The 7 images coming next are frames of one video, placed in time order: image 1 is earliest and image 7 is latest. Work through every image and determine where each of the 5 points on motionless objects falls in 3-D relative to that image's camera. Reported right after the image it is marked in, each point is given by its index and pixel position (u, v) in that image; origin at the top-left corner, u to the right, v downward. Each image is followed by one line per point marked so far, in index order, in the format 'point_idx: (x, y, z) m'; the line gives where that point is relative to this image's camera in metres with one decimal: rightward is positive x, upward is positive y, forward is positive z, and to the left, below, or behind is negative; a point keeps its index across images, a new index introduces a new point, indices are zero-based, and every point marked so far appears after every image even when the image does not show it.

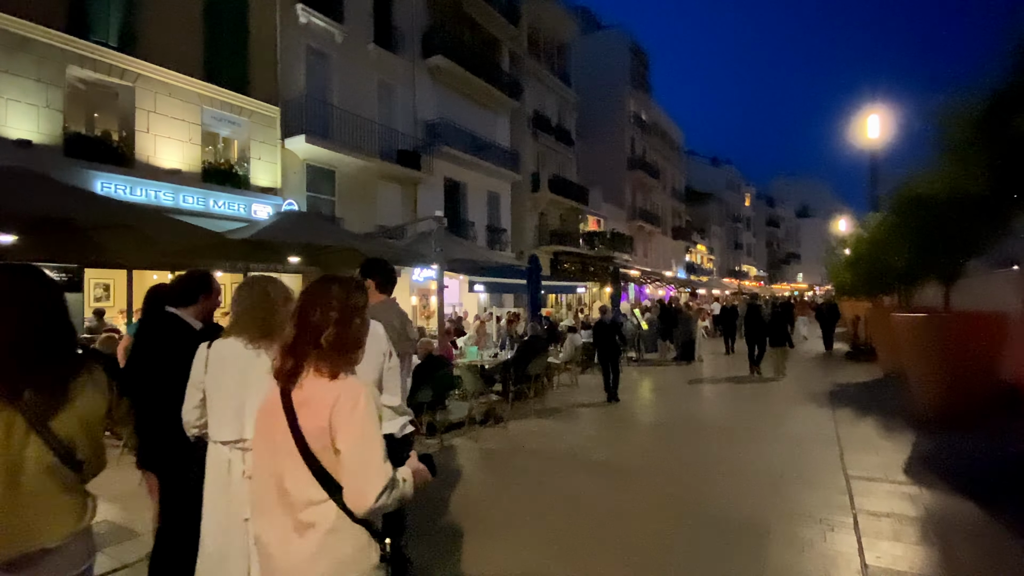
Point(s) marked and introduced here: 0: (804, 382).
0: (+8.0, -2.5, +14.3) m
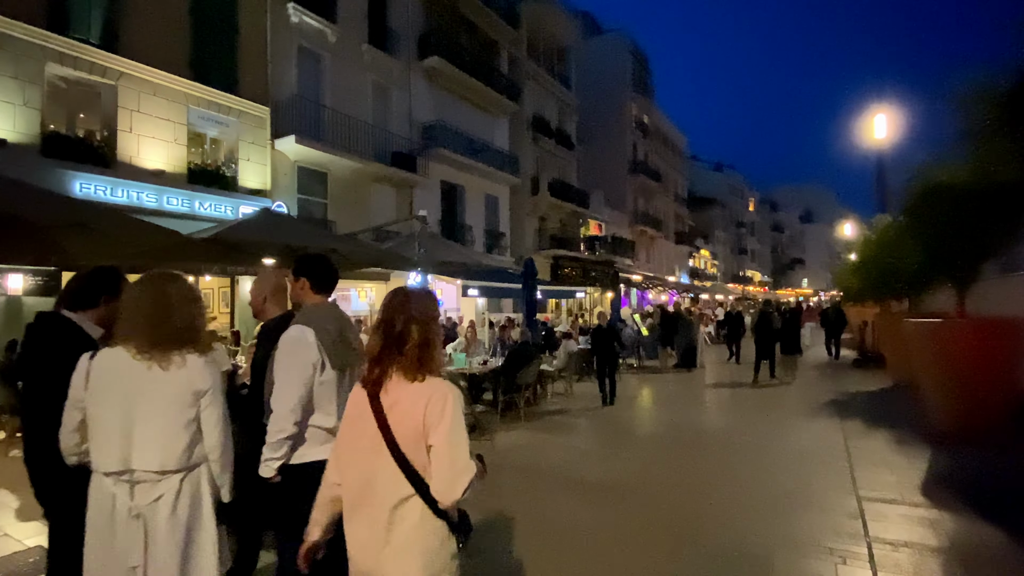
0: (+7.8, -2.6, +13.6) m
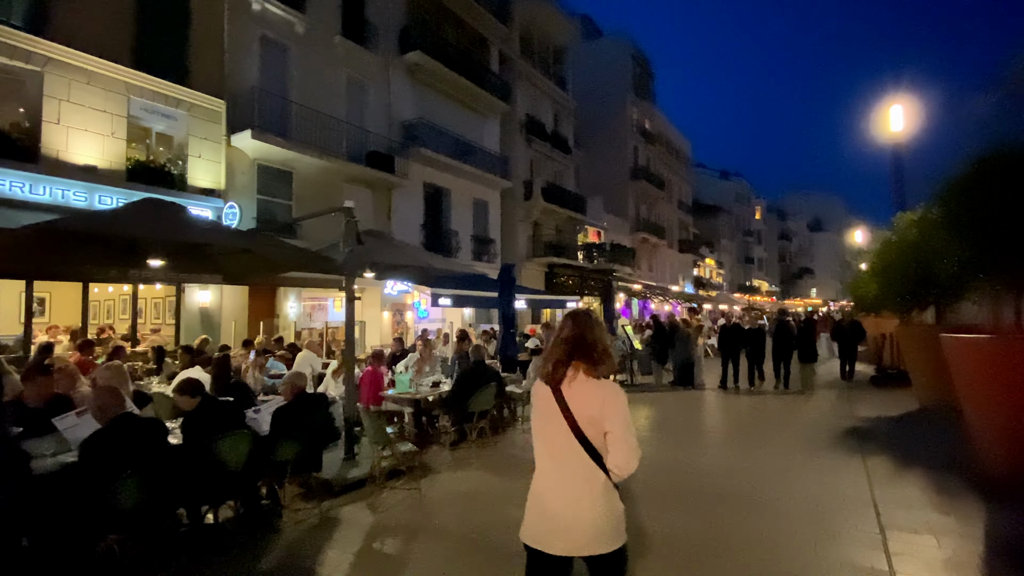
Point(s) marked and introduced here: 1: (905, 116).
0: (+7.1, -2.8, +11.7) m
1: (+12.3, +5.3, +16.5) m
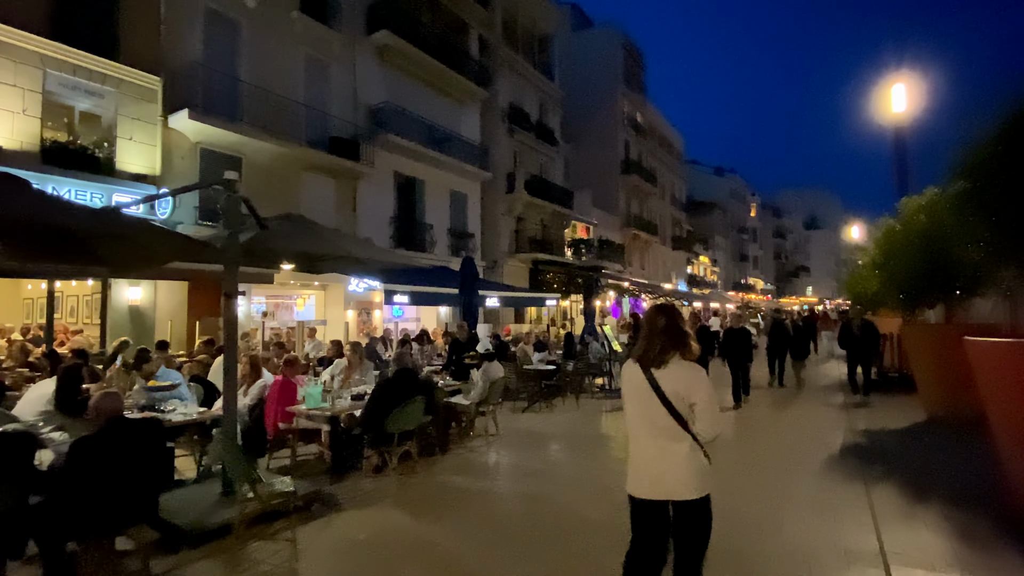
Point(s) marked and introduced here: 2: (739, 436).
0: (+6.1, -2.7, +10.3) m
1: (+11.3, +5.5, +15.0) m
2: (+4.2, -2.8, +9.8) m
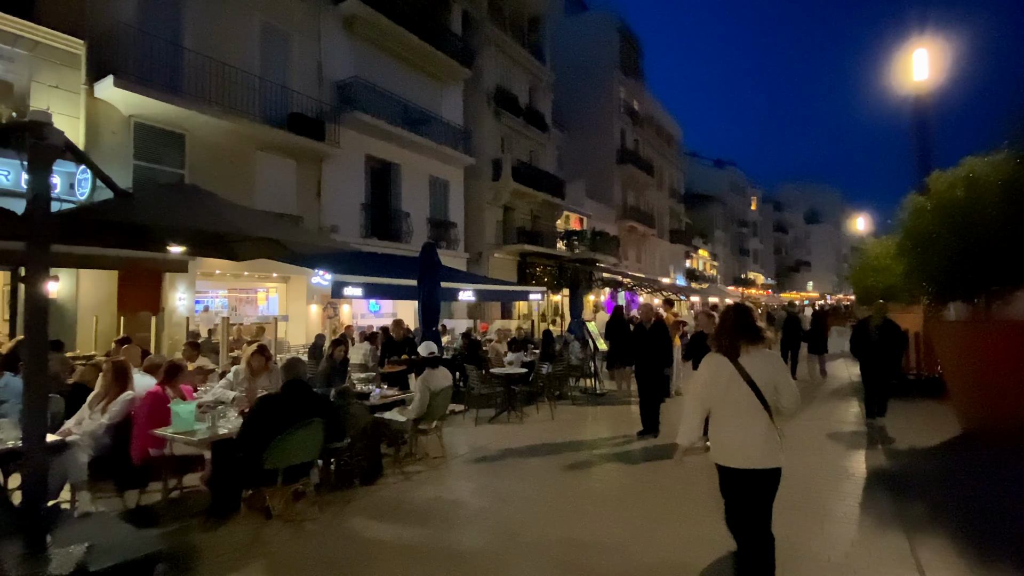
0: (+5.4, -2.6, +8.6) m
1: (+10.5, +5.7, +13.3) m
2: (+3.4, -2.6, +8.1) m
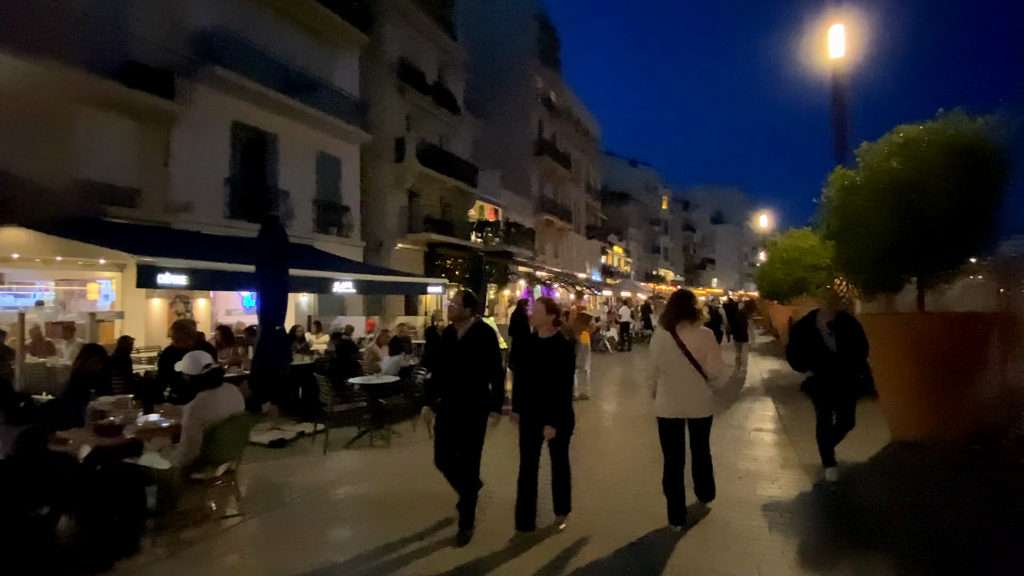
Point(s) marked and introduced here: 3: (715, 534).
0: (+3.5, -2.4, +7.2) m
1: (+7.9, +5.9, +12.5) m
2: (+1.6, -2.4, +6.4) m
3: (+2.0, -2.4, +5.2) m
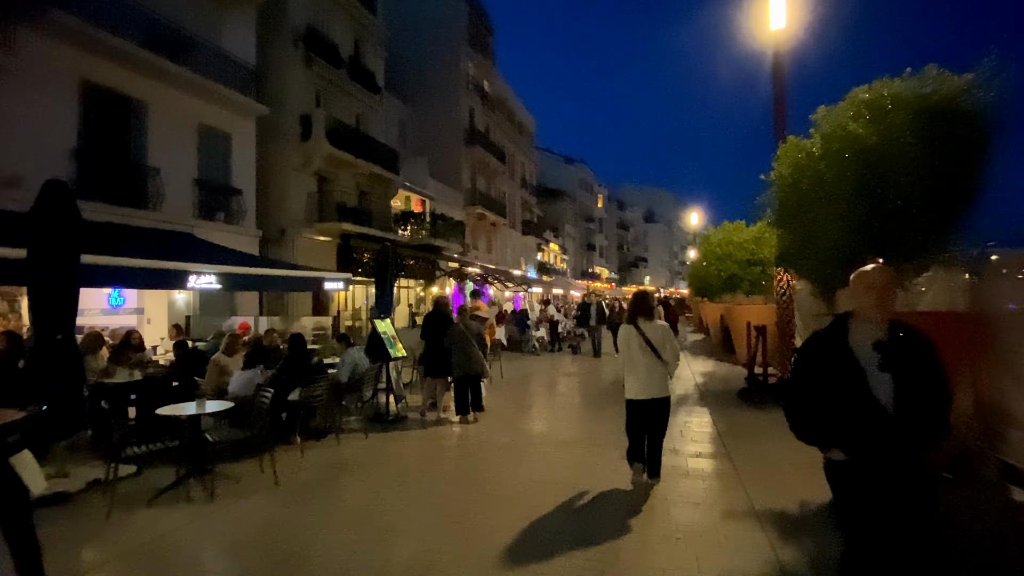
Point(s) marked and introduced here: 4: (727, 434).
0: (+2.1, -2.3, +5.6) m
1: (+5.9, +6.0, +11.4) m
2: (+0.4, -2.4, +4.7) m
3: (+0.8, -2.3, +3.5) m
4: (+3.3, -2.3, +8.6) m
